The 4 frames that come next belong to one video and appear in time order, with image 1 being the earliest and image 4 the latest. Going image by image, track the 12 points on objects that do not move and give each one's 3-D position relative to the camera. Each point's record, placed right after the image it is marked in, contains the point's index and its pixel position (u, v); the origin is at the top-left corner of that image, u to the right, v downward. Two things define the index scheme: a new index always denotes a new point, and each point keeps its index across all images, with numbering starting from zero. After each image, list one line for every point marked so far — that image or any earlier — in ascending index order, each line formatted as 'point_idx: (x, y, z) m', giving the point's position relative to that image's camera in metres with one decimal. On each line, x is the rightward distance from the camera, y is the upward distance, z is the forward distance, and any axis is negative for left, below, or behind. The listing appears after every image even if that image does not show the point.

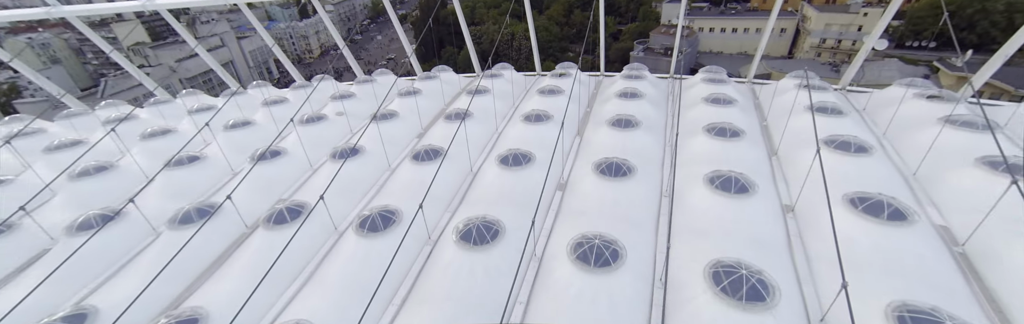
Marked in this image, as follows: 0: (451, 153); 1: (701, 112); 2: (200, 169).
0: (-2.6, +0.3, +16.3) m
1: (+9.8, +2.5, +20.3) m
2: (-13.6, -0.3, +16.6) m
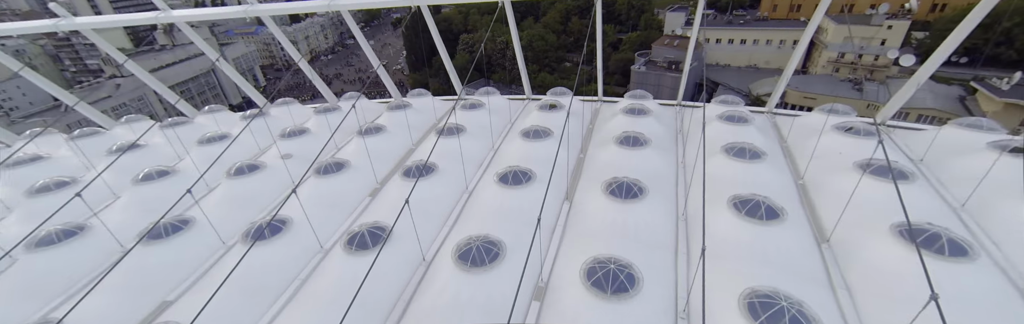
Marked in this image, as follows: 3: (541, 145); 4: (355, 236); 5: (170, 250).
0: (-3.7, -2.3, +12.5) m
1: (+8.7, -0.1, +16.5) m
2: (-14.6, -2.9, +12.8) m
3: (+1.4, +0.8, +17.8) m
4: (-4.9, -2.3, +12.1) m
5: (-11.1, -2.8, +12.5) m
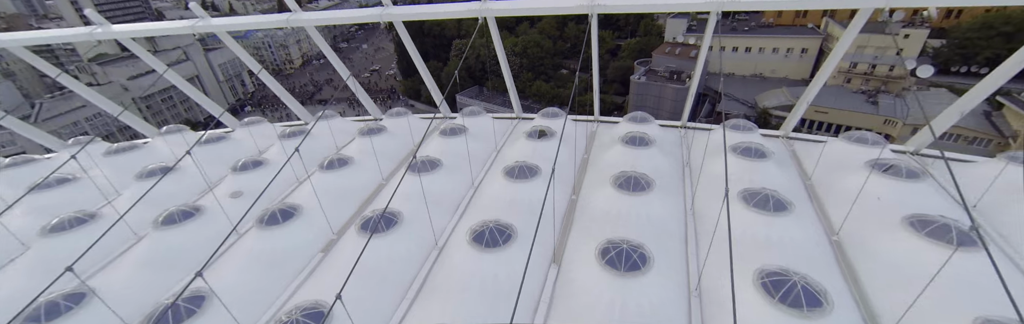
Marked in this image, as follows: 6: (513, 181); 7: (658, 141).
0: (-4.4, -4.0, +10.0) m
1: (+8.0, -1.8, +14.0) m
2: (-15.4, -4.6, +10.3) m
3: (+0.6, -0.9, +15.3) m
4: (-5.6, -4.0, +9.5) m
5: (-11.9, -4.5, +9.9) m
6: (+0.1, -0.7, +15.6) m
7: (+7.2, +1.0, +18.9) m
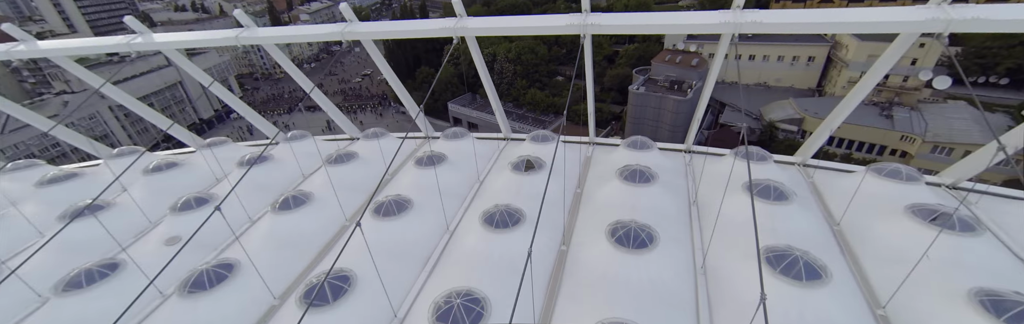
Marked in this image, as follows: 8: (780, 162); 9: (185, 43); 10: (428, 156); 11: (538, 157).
0: (-5.1, -5.5, +7.6) m
1: (+7.3, -3.3, +11.7) m
2: (-16.1, -6.2, +7.9) m
3: (-0.1, -2.5, +13.0) m
4: (-6.3, -5.5, +7.2) m
5: (-12.5, -6.1, +7.6) m
6: (-0.6, -2.2, +13.3) m
7: (+6.5, -0.5, +16.7) m
8: (+12.6, 0.0, +18.0) m
9: (-14.1, +5.1, +16.6) m
10: (-4.2, +0.2, +17.7) m
11: (+1.2, +0.3, +17.6) m
